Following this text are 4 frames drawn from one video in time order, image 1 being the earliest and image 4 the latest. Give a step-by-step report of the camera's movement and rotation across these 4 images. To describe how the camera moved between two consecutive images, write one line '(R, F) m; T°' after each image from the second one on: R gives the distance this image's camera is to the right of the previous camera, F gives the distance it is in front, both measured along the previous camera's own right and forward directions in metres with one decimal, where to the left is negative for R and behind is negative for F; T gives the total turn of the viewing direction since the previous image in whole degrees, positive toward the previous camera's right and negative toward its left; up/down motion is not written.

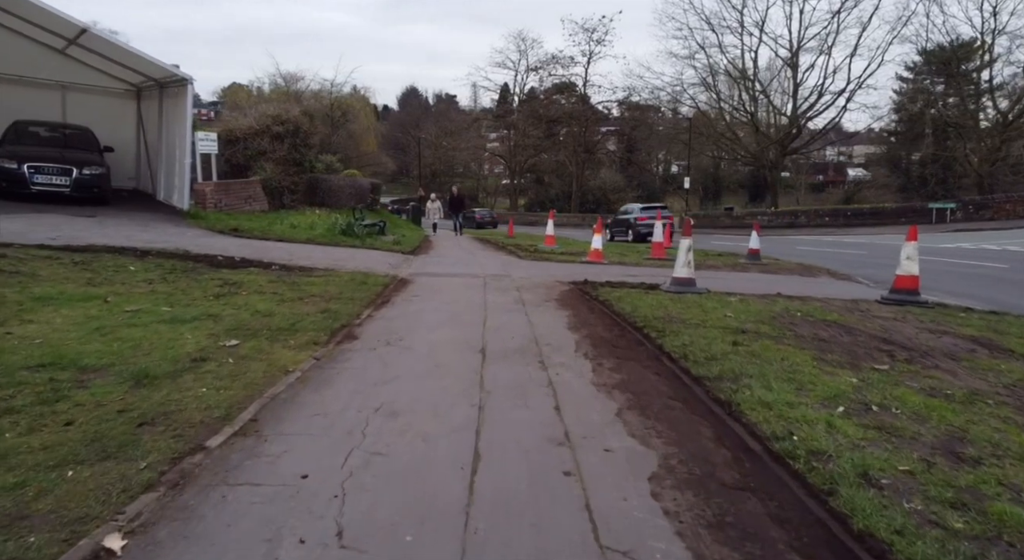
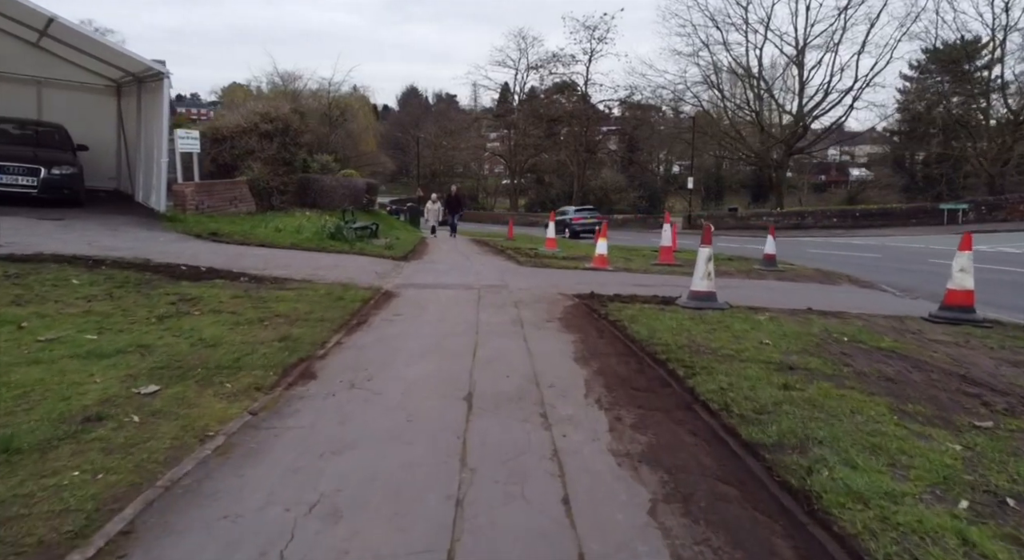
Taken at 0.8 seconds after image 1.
(0.0, +1.1) m; 0°
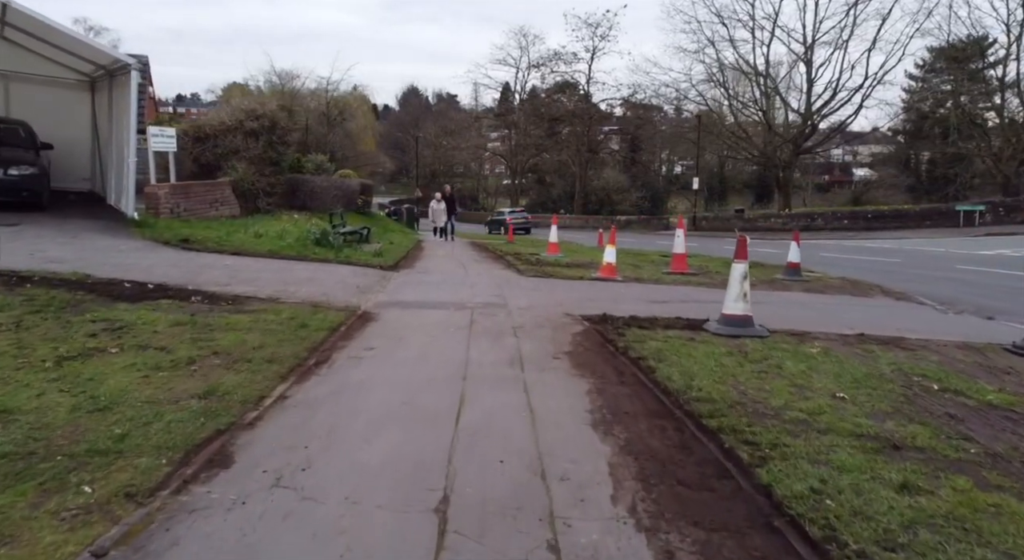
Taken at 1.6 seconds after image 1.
(0.0, +1.3) m; 0°
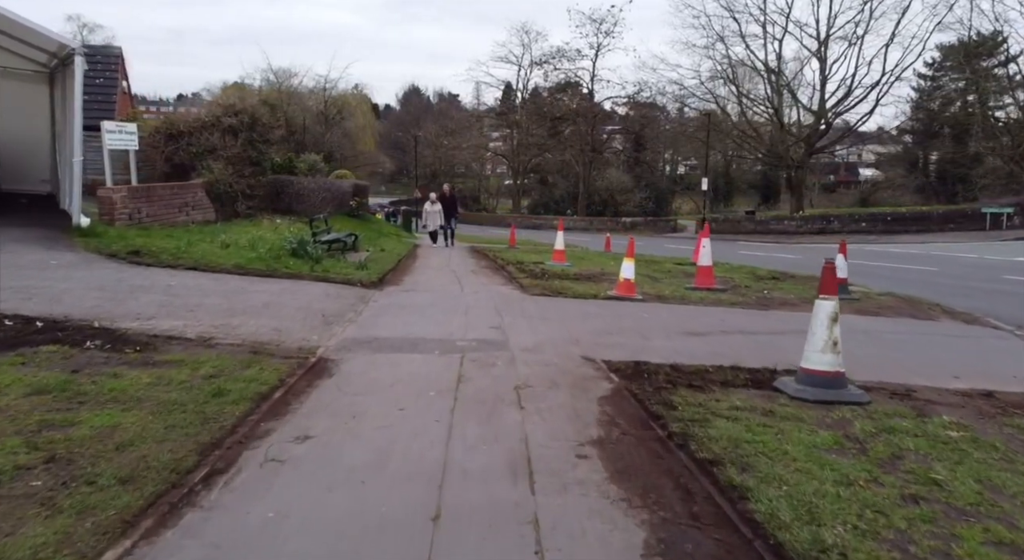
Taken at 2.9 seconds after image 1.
(0.0, +1.9) m; 0°
